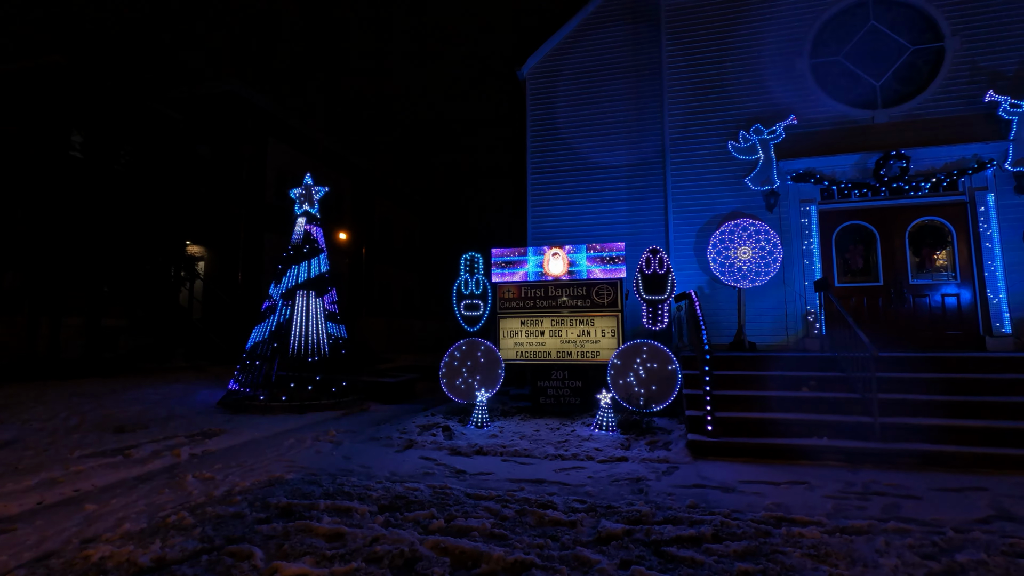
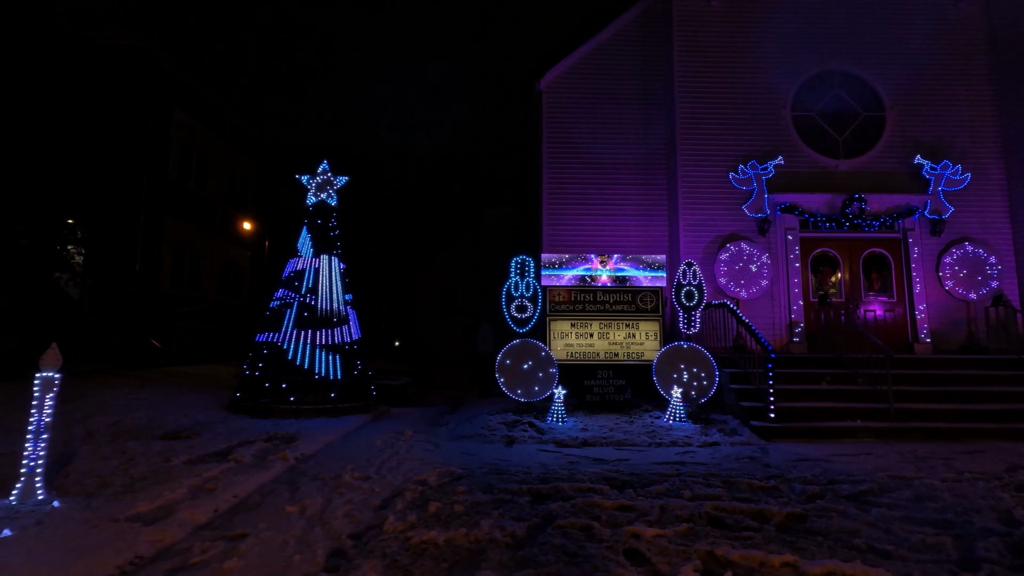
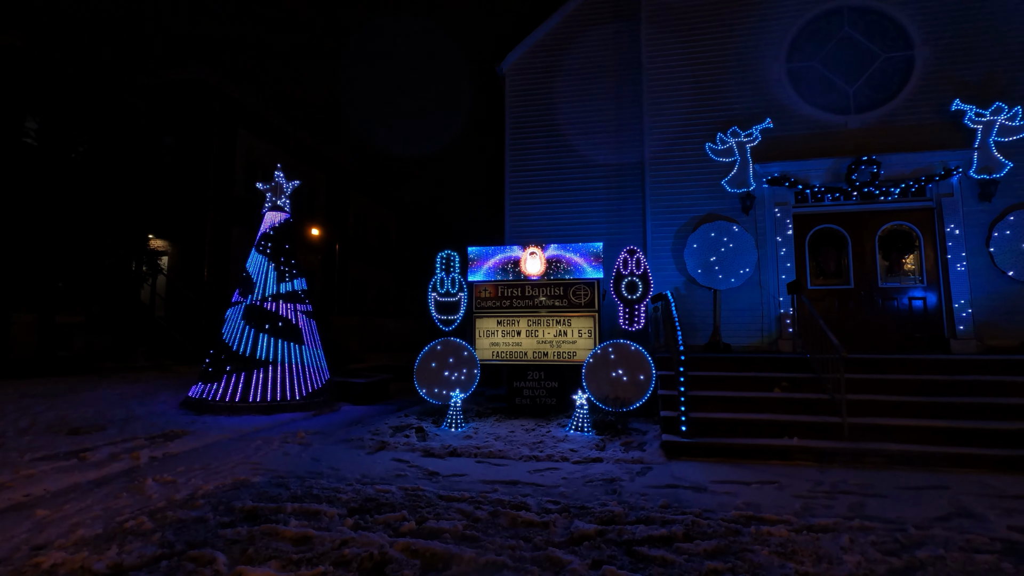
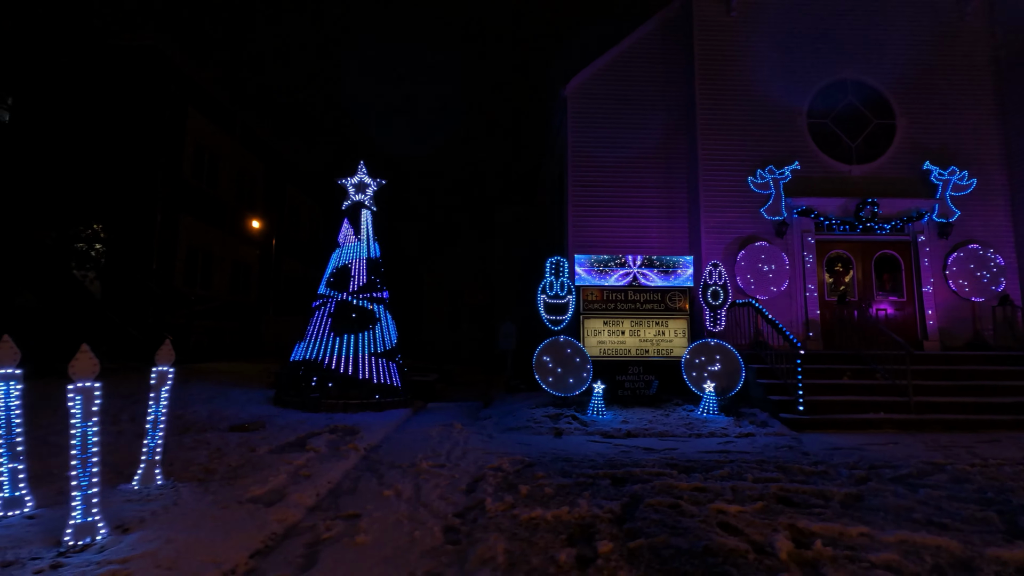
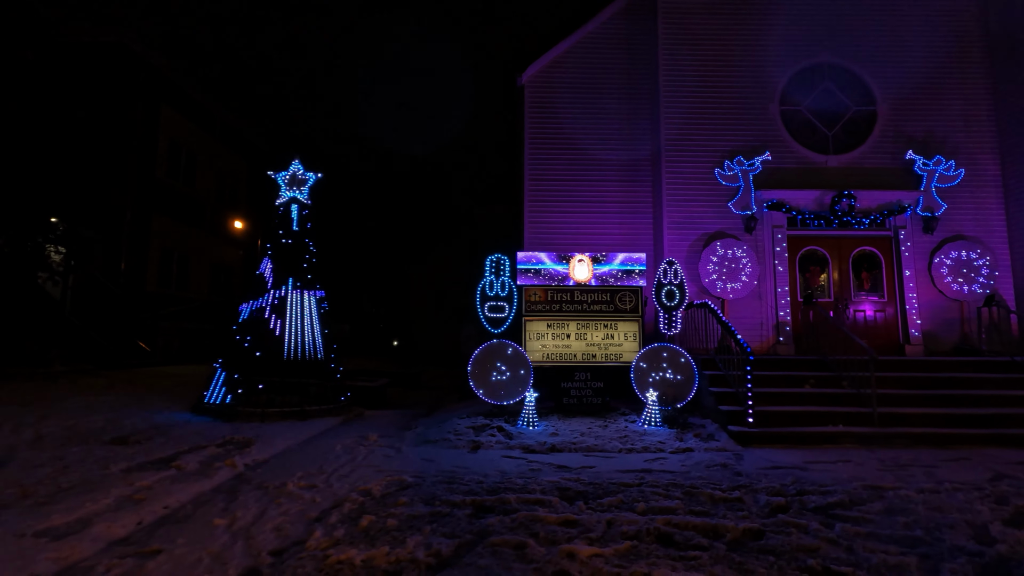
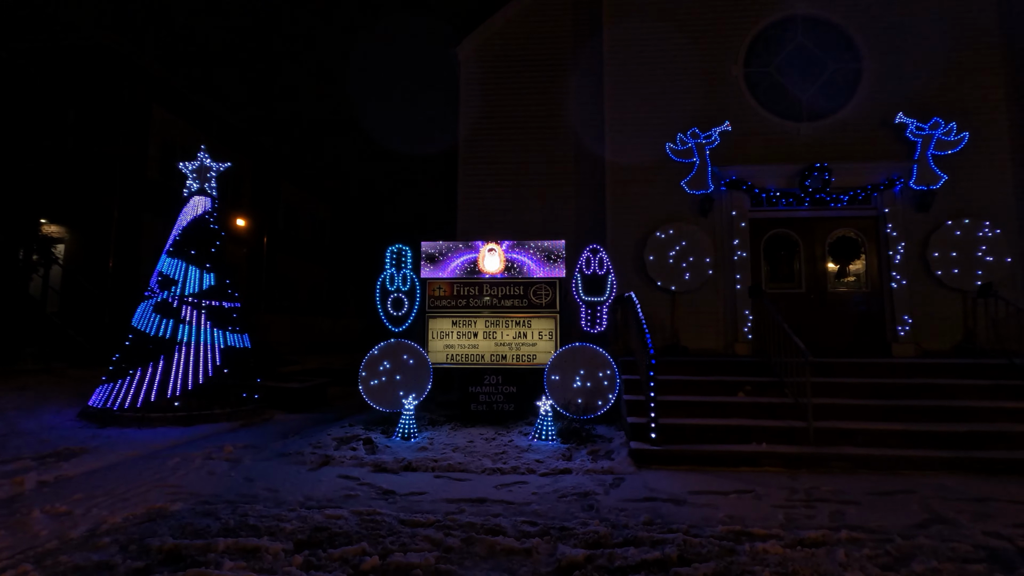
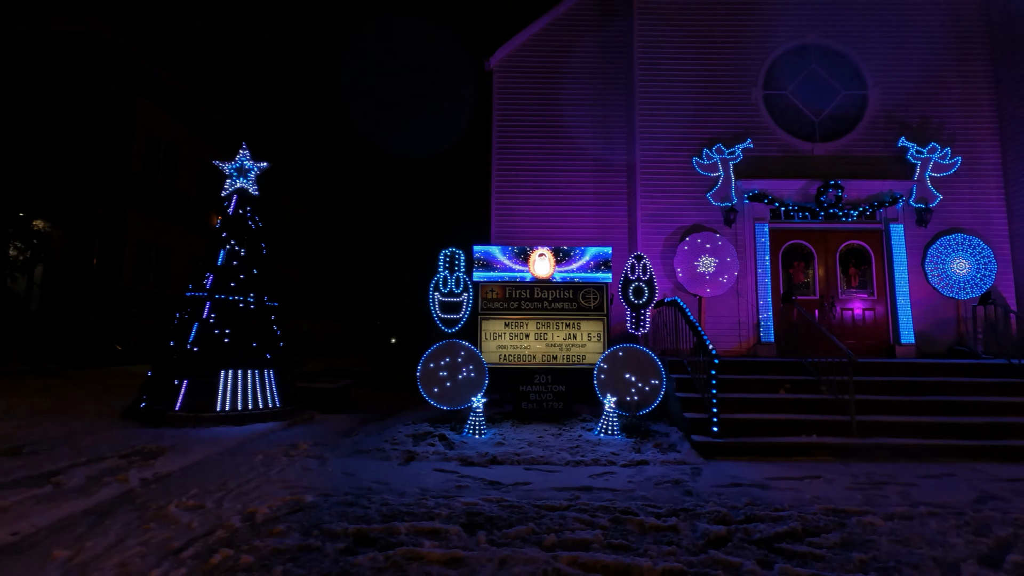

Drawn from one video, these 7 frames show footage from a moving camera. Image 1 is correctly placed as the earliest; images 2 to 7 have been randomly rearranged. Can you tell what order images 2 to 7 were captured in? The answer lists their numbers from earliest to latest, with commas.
3, 6, 7, 5, 2, 4
